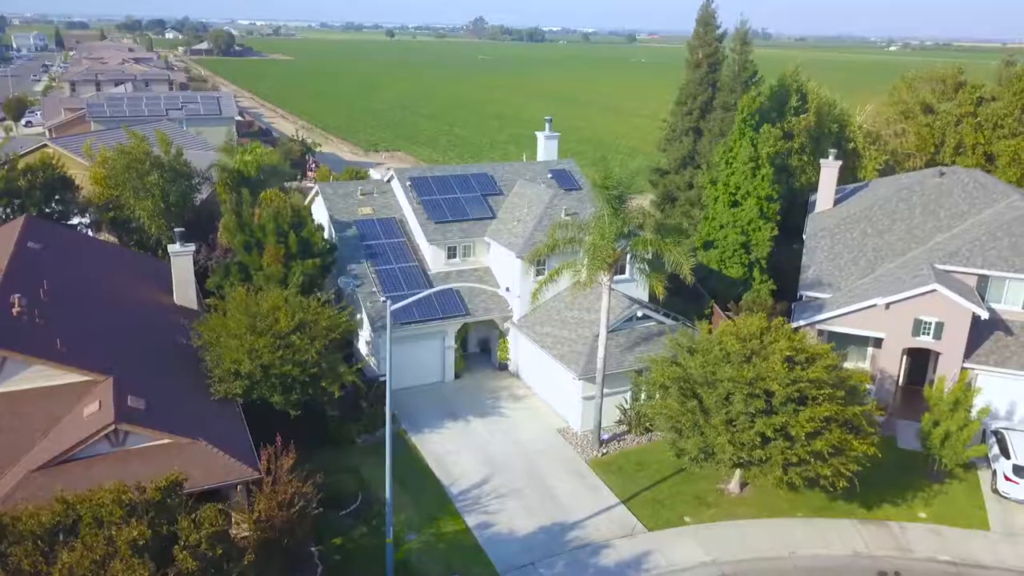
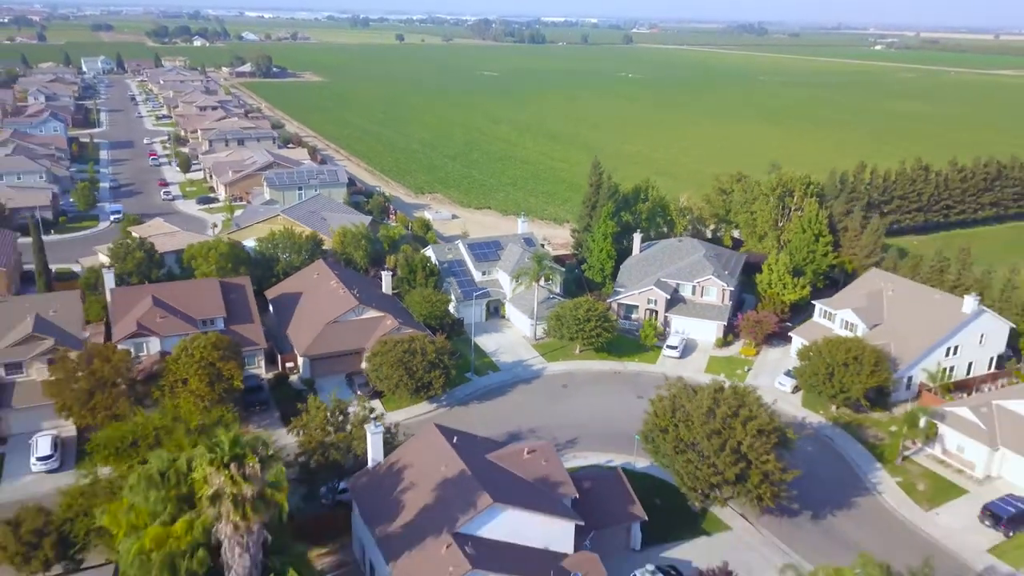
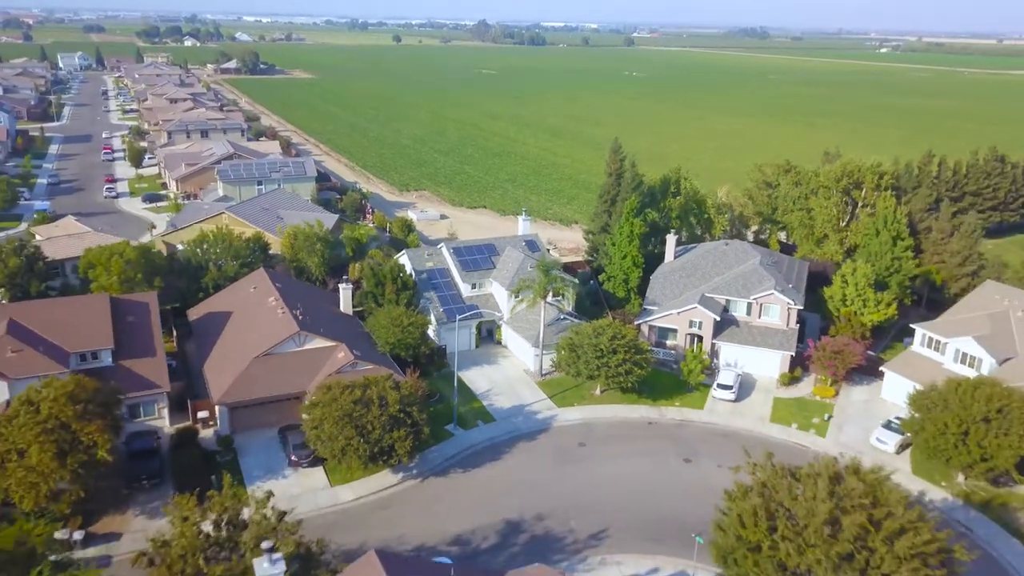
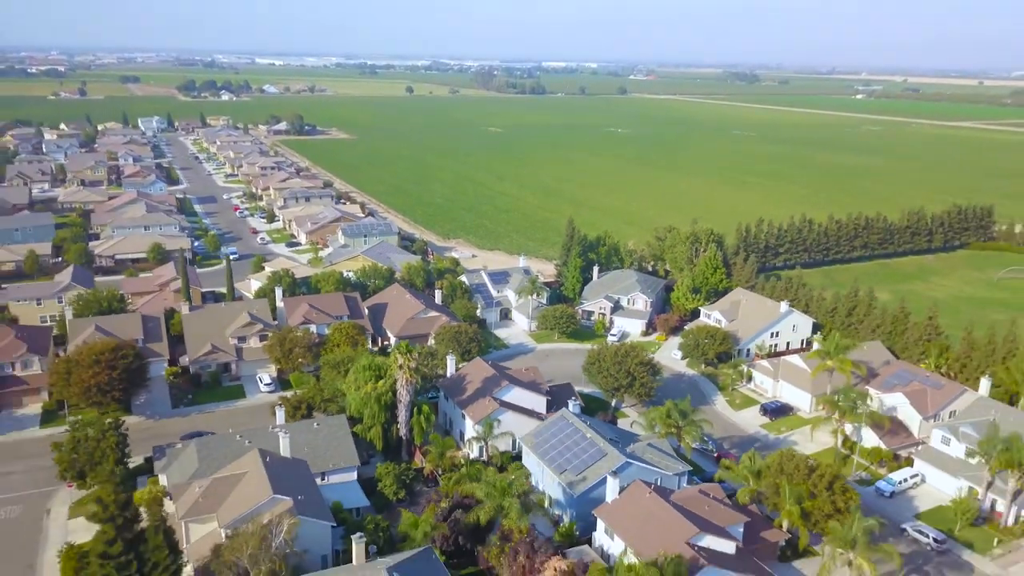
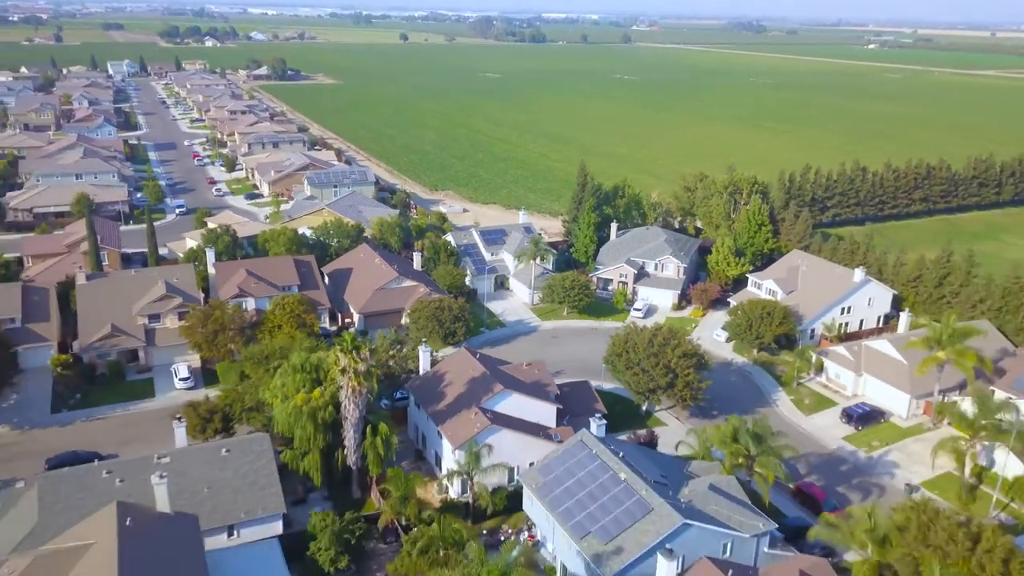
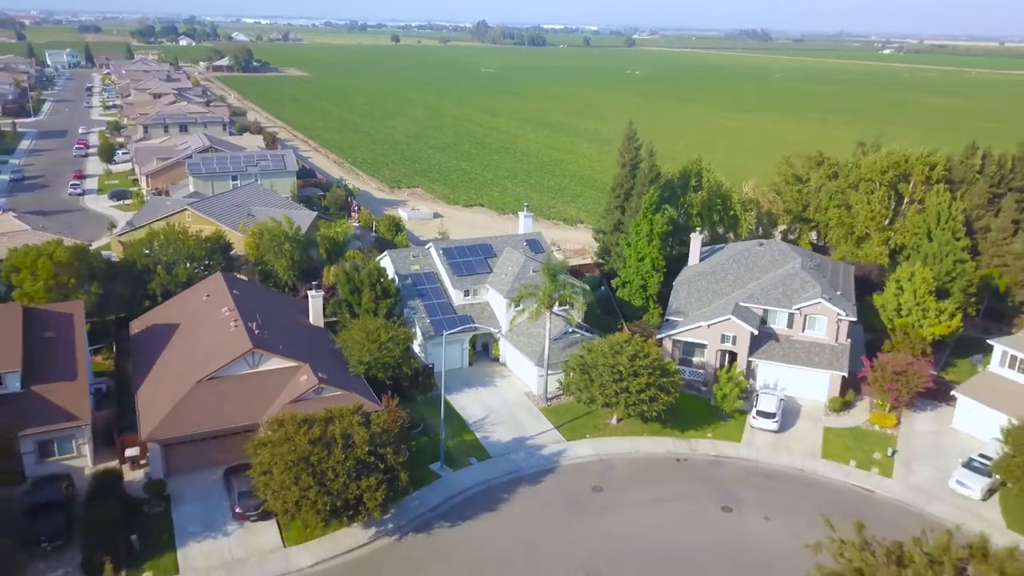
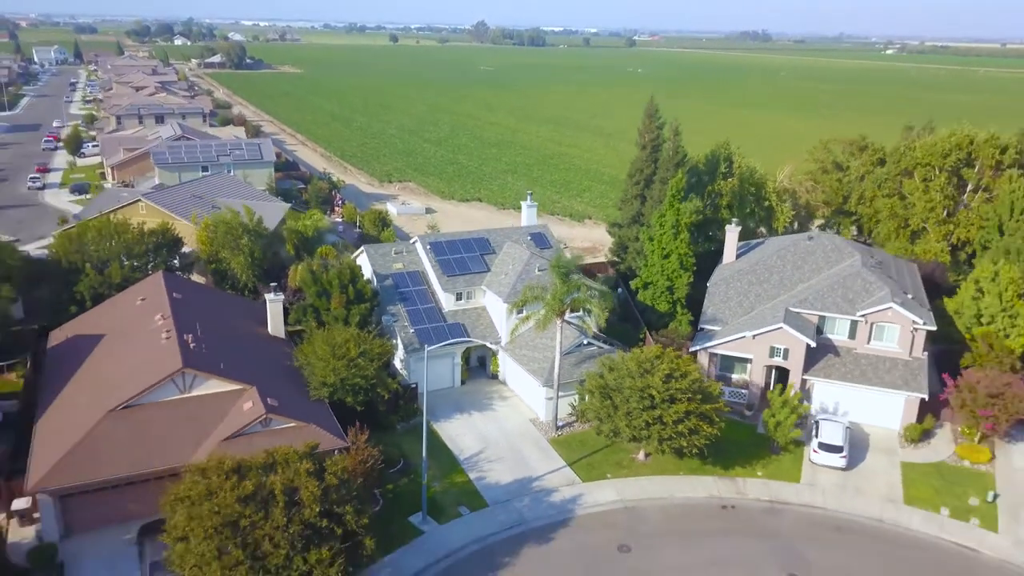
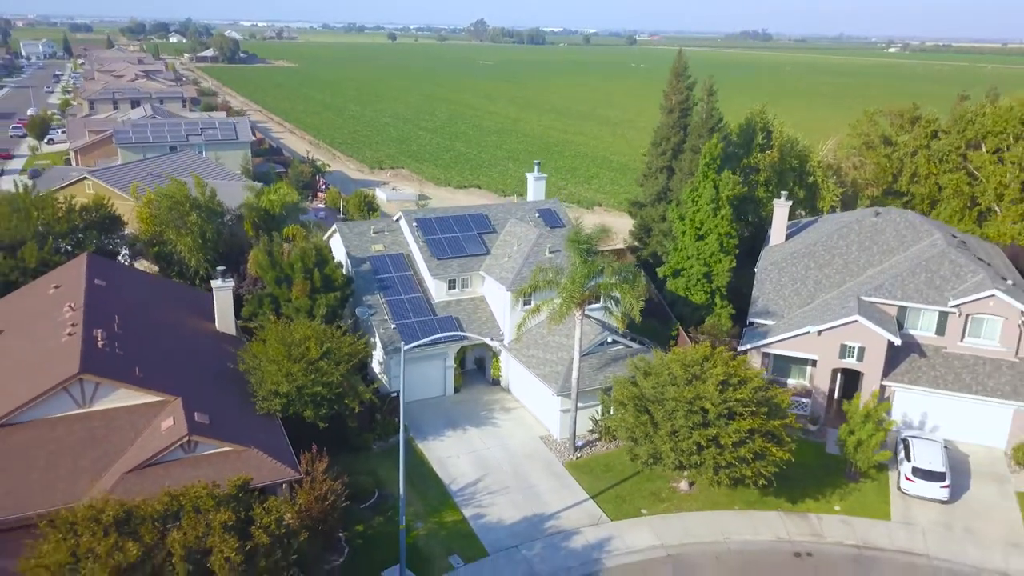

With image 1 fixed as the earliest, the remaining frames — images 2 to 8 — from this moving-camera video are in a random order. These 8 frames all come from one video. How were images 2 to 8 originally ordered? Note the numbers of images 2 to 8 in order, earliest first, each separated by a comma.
8, 7, 6, 3, 2, 5, 4
